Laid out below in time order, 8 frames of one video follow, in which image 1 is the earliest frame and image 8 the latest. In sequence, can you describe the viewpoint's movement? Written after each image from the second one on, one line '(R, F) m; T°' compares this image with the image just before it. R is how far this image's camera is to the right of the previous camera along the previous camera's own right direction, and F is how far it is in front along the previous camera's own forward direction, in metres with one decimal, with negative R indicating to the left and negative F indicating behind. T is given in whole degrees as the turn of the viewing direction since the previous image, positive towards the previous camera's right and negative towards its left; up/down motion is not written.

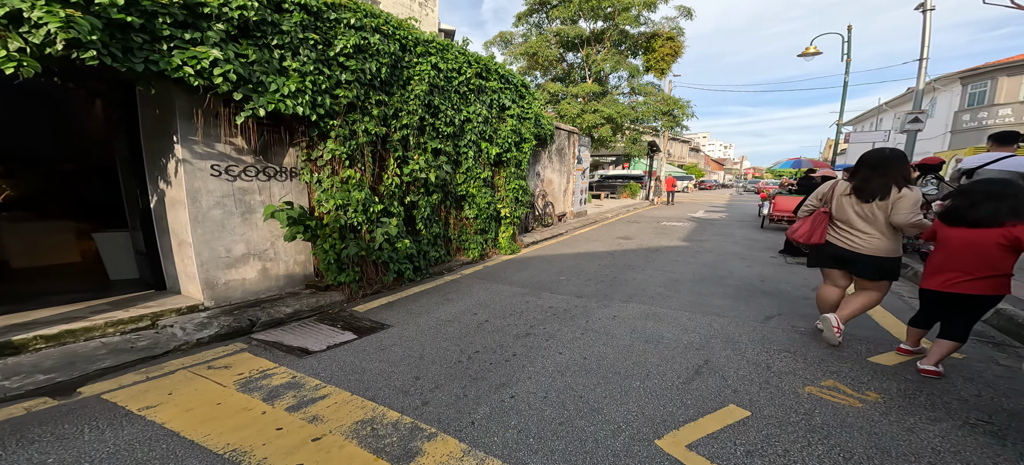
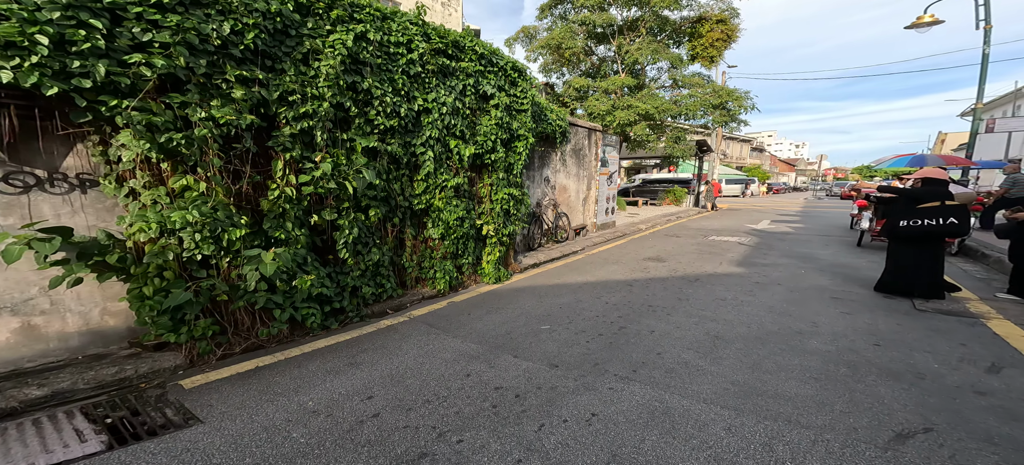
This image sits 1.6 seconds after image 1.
(+1.0, +1.9) m; -8°
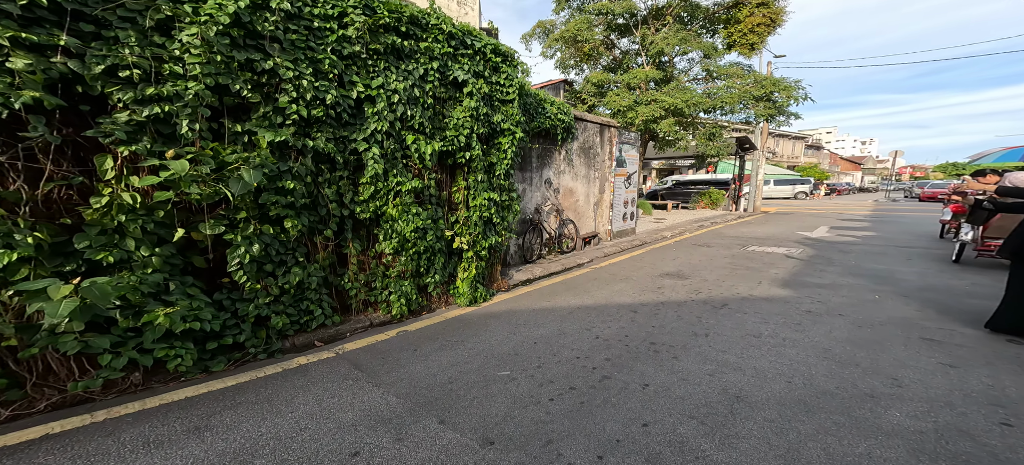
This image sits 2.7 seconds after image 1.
(+0.8, +1.1) m; -6°
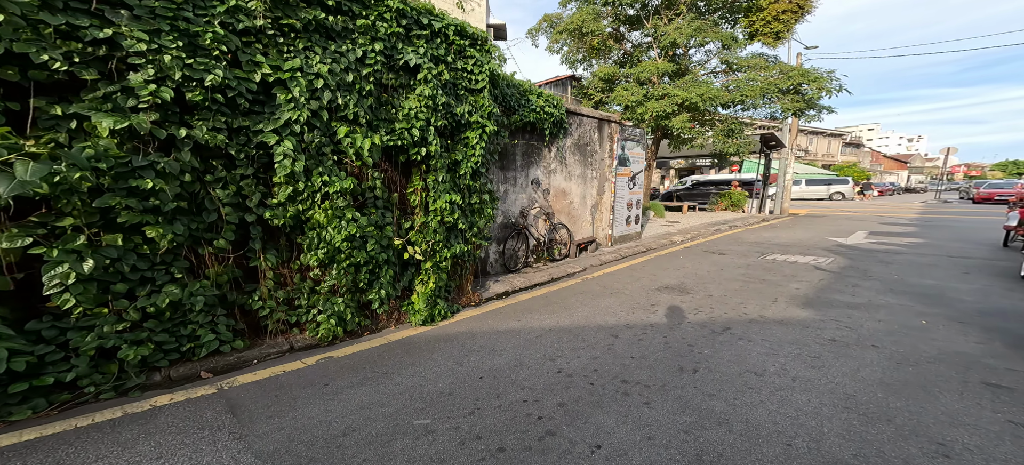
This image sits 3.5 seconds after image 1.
(+0.7, +0.7) m; -3°
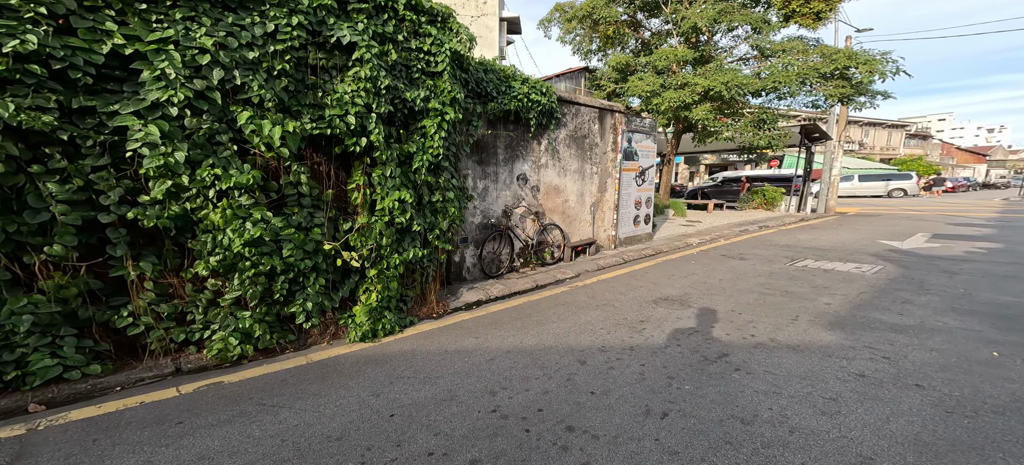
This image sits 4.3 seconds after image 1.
(+0.7, +0.7) m; -4°
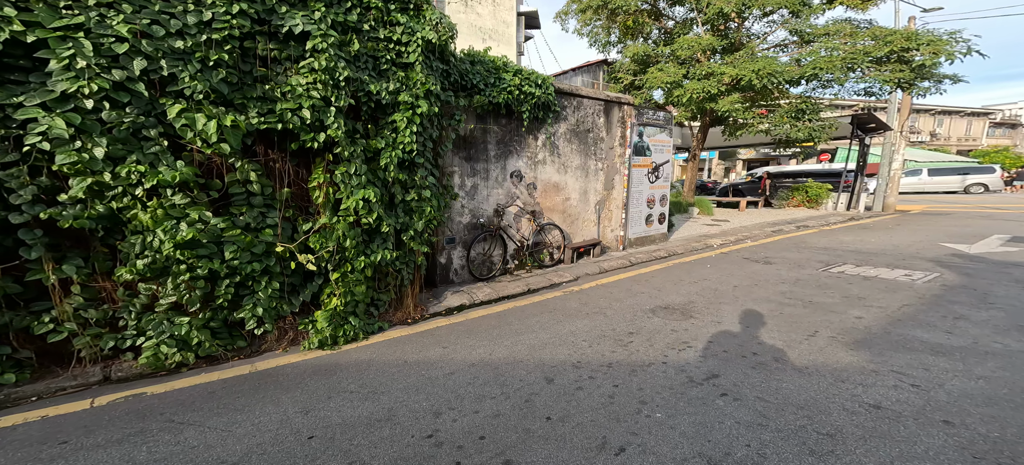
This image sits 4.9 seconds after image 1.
(+0.6, +0.3) m; -5°
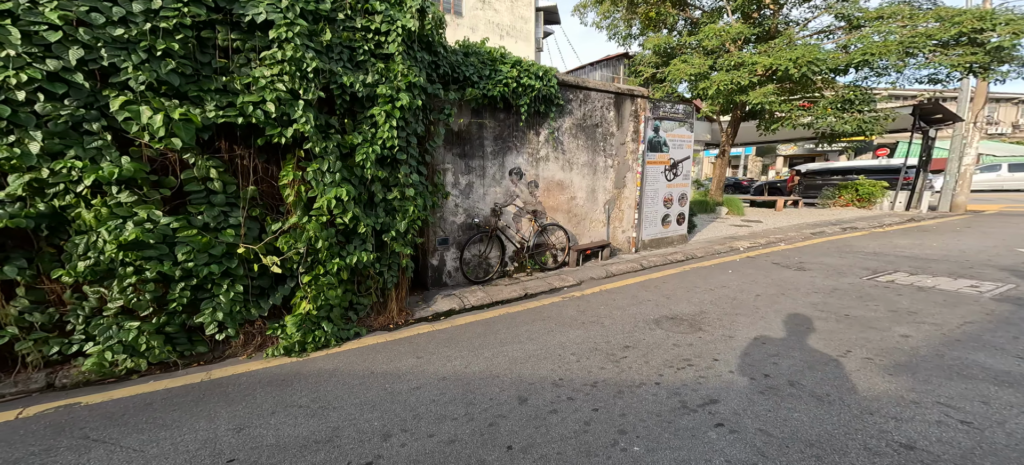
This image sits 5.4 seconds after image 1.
(+0.4, +0.3) m; -4°
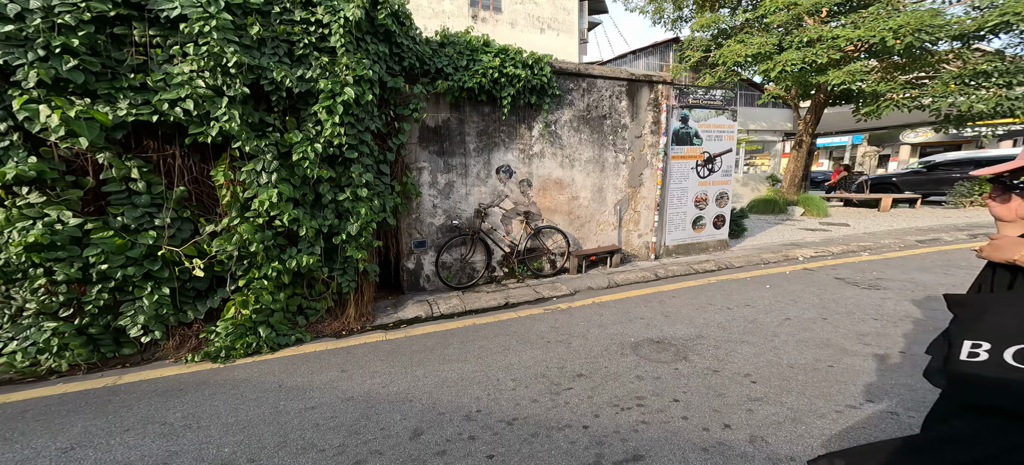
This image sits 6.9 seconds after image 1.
(+1.1, +0.5) m; -11°
